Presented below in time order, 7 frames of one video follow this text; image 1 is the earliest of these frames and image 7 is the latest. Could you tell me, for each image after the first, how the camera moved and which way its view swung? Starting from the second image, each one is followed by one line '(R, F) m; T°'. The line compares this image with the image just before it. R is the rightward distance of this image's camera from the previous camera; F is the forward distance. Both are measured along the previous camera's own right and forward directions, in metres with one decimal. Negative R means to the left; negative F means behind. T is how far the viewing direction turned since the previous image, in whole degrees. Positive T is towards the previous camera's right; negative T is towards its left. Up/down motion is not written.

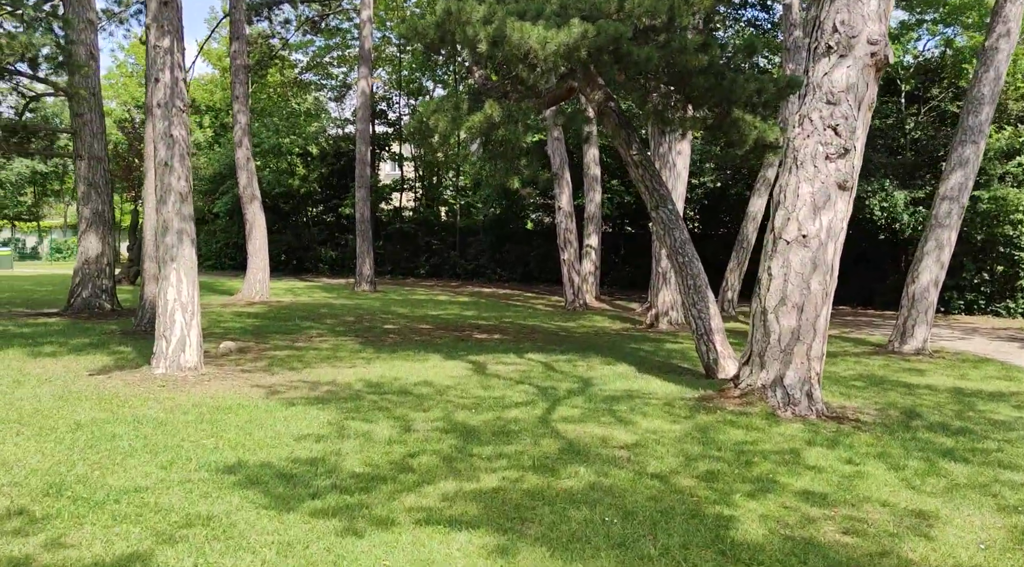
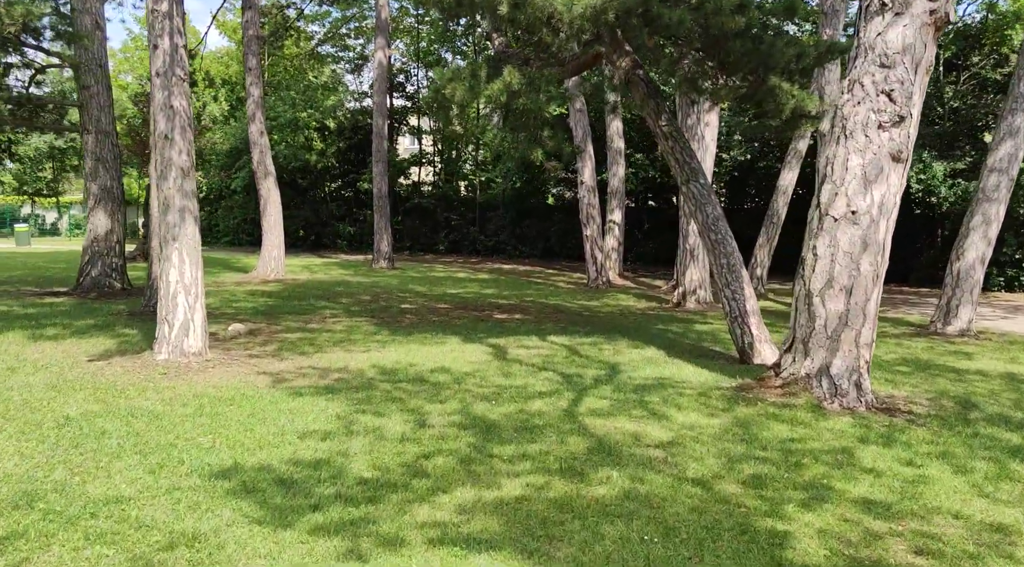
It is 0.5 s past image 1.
(0.0, +0.6) m; -1°
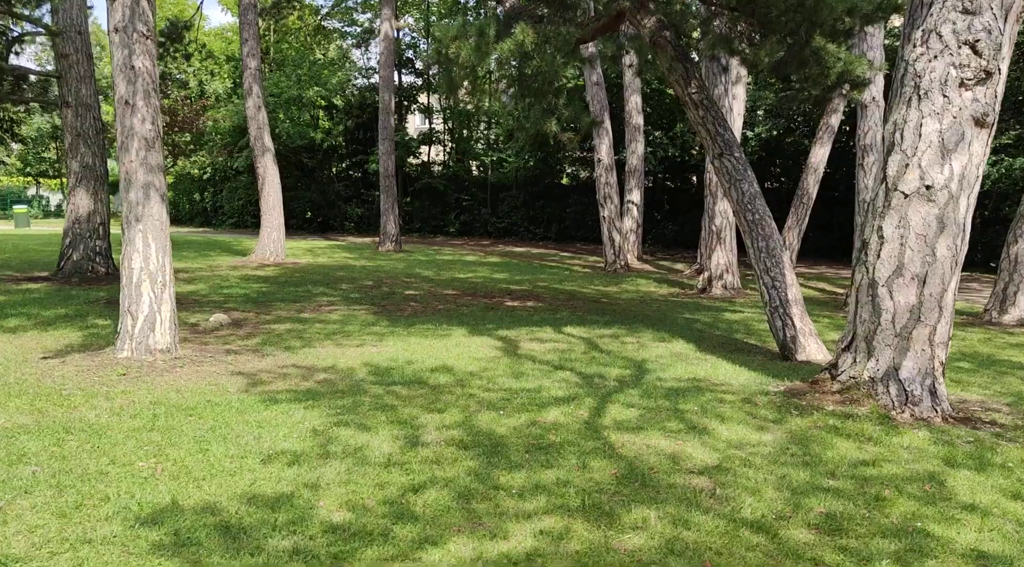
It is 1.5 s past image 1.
(0.0, +1.1) m; -1°
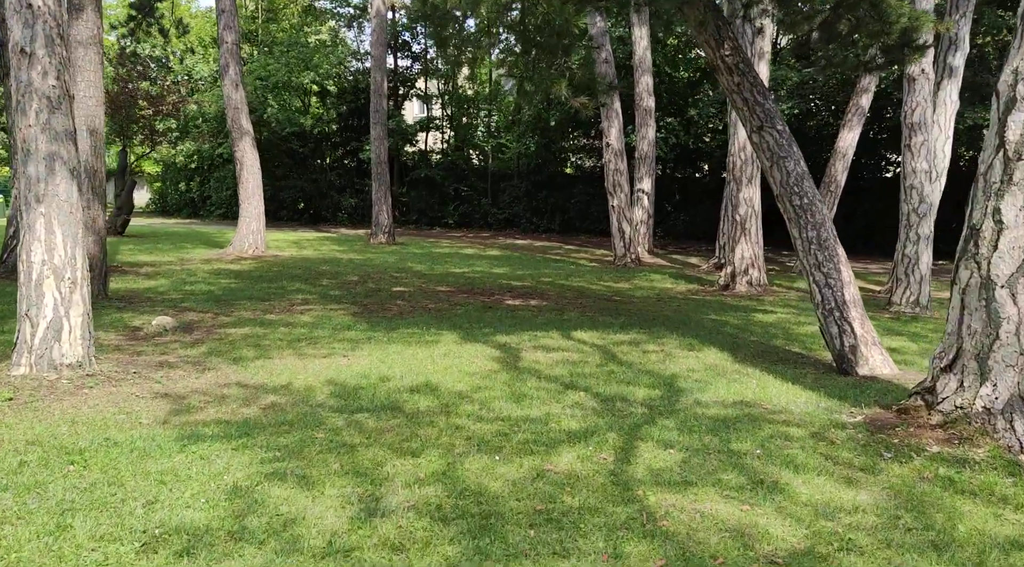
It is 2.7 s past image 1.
(0.0, +1.6) m; 0°
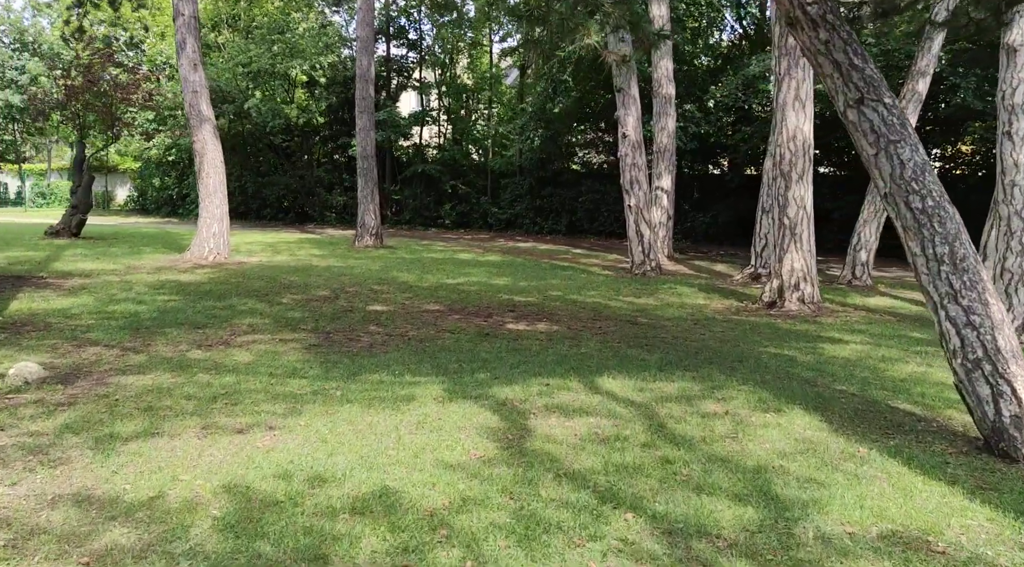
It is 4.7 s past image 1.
(0.0, +2.4) m; 0°
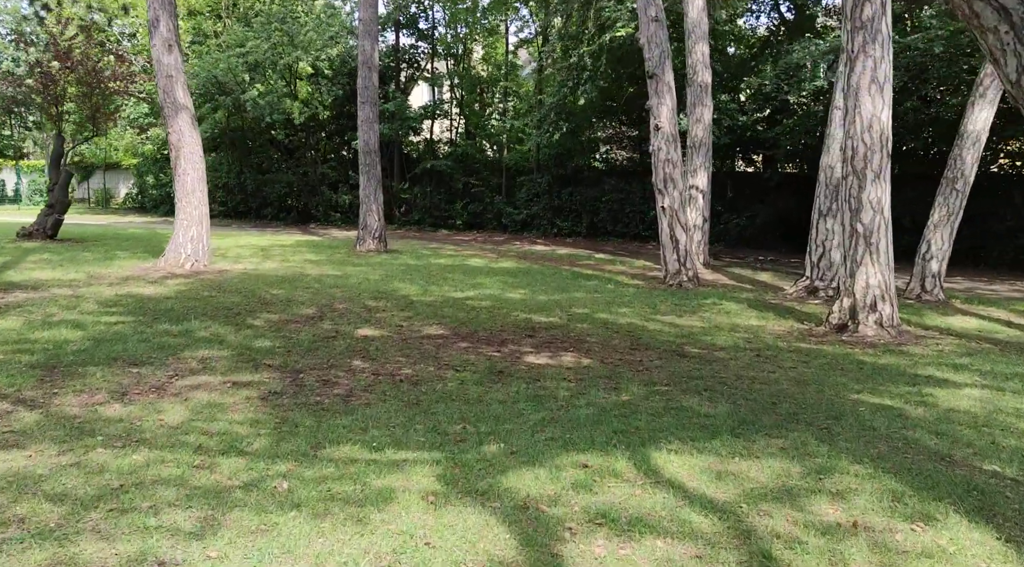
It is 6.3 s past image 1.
(0.0, +1.9) m; -1°
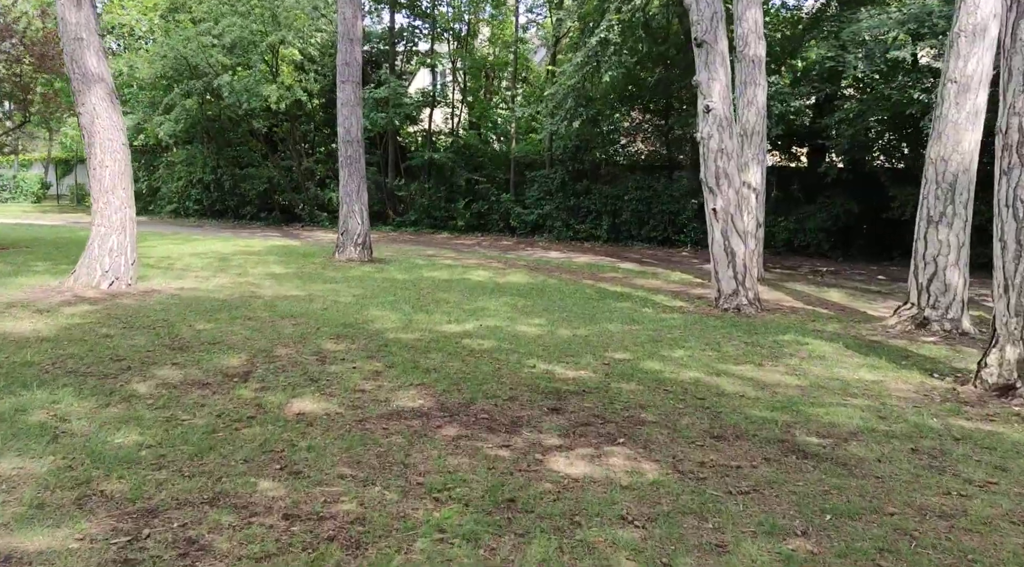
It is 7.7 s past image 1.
(-0.1, +3.0) m; 0°
